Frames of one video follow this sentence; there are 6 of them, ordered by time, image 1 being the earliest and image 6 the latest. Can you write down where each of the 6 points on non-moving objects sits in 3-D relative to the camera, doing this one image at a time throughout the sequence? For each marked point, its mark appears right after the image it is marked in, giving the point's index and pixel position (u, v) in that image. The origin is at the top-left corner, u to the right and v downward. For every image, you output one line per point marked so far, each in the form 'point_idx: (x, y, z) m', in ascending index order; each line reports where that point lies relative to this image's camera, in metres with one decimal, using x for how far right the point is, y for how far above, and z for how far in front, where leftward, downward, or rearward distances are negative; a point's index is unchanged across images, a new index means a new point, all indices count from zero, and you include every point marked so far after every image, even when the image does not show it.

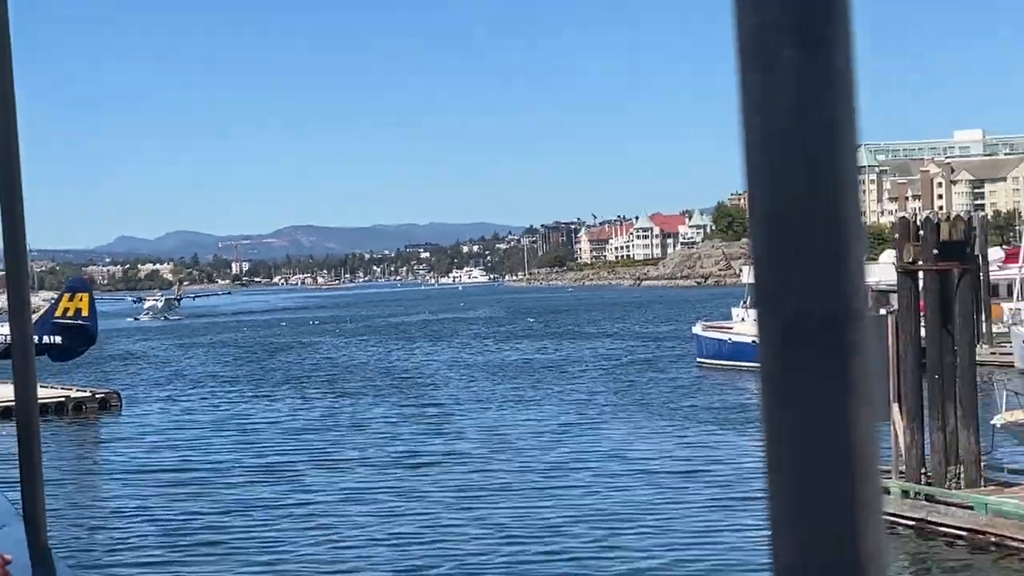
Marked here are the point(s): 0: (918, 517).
0: (+3.5, -2.0, +13.5) m
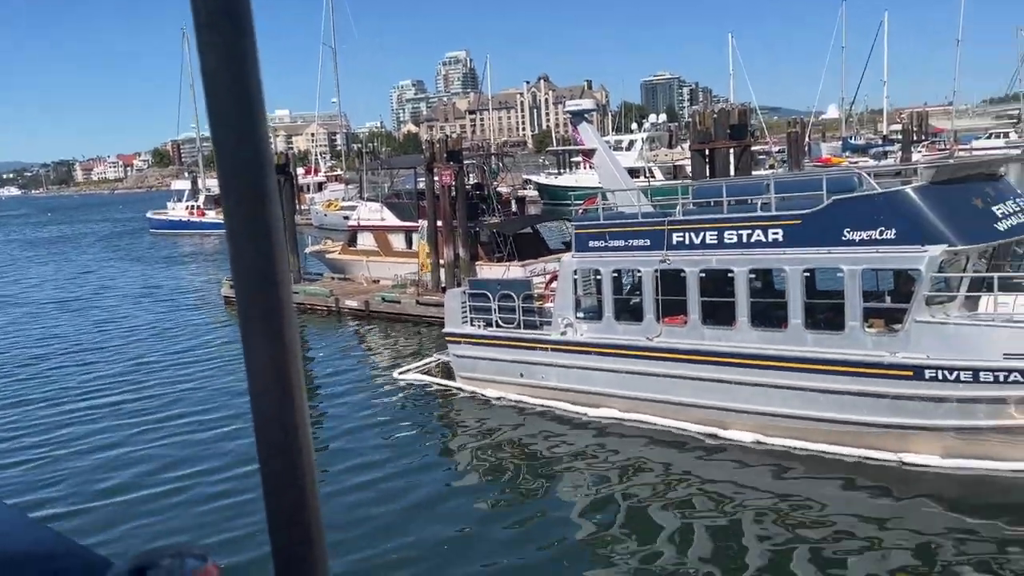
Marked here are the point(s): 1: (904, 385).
0: (-3.9, -0.3, +24.5) m
1: (+3.1, -0.8, +12.7) m
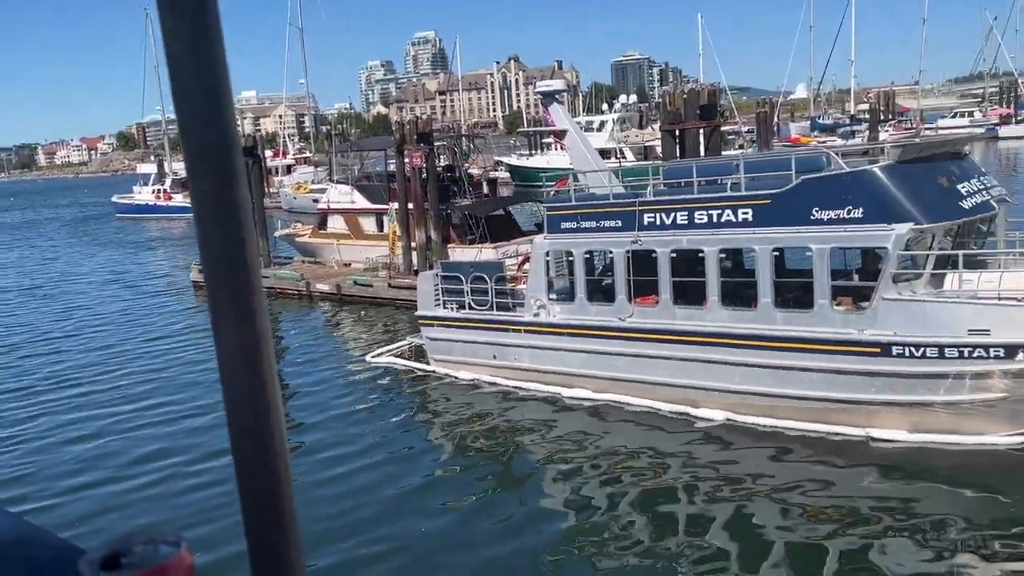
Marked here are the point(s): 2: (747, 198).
0: (-4.4, 0.0, +24.5) m
1: (+2.9, -0.6, +12.9) m
2: (+2.1, +0.8, +14.0) m
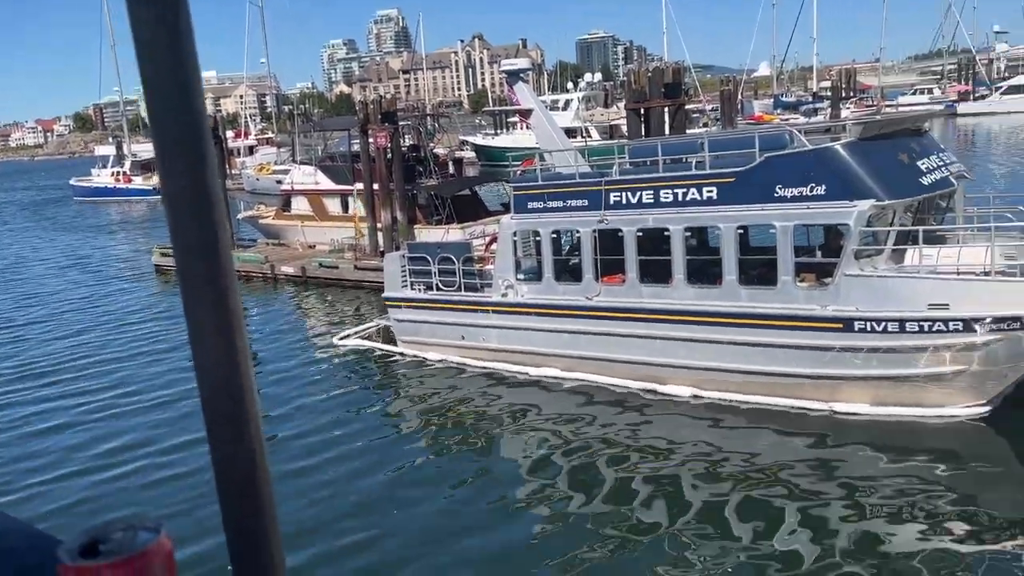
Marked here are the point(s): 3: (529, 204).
0: (-4.9, +0.2, +24.5) m
1: (+2.7, -0.4, +13.0) m
2: (+1.8, +1.0, +14.2) m
3: (+0.2, +0.9, +16.8) m
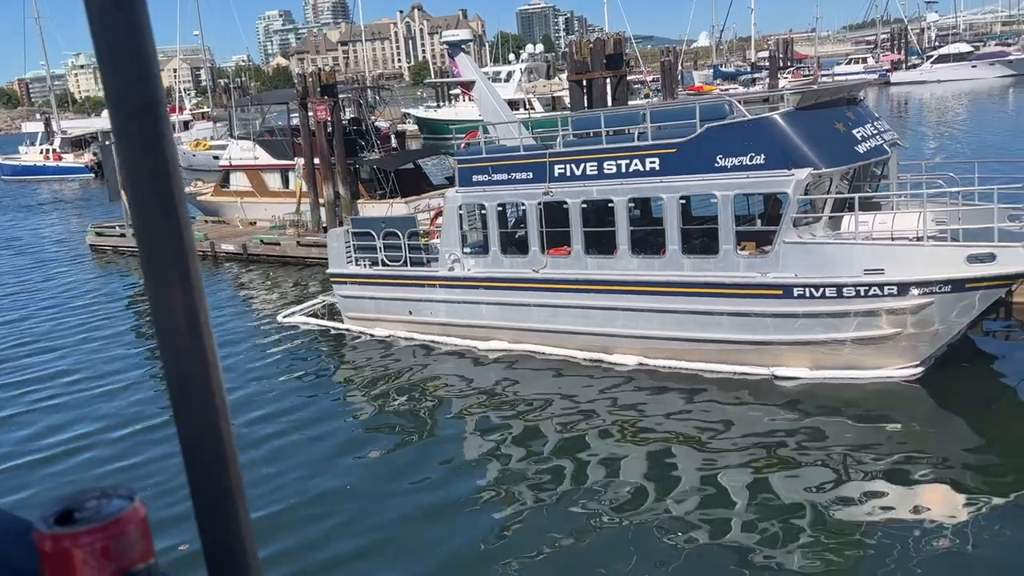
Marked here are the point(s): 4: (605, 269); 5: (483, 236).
0: (-5.7, +0.5, +24.5) m
1: (+2.2, -0.1, +13.3) m
2: (+1.3, +1.3, +14.4) m
3: (-0.4, +1.2, +17.0) m
4: (+0.9, +0.2, +15.2) m
5: (-0.3, +0.6, +17.0) m
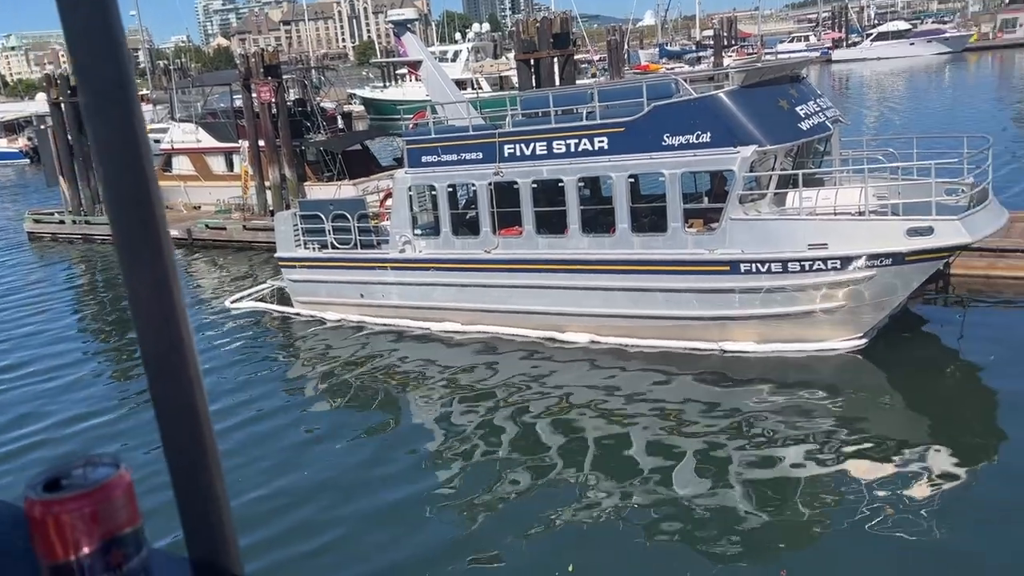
0: (-6.4, +0.7, +24.4) m
1: (+1.8, +0.1, +13.5) m
2: (+0.8, +1.5, +14.5) m
3: (-0.9, +1.4, +17.1) m
4: (+0.4, +0.4, +15.3) m
5: (-0.8, +0.8, +17.2) m
